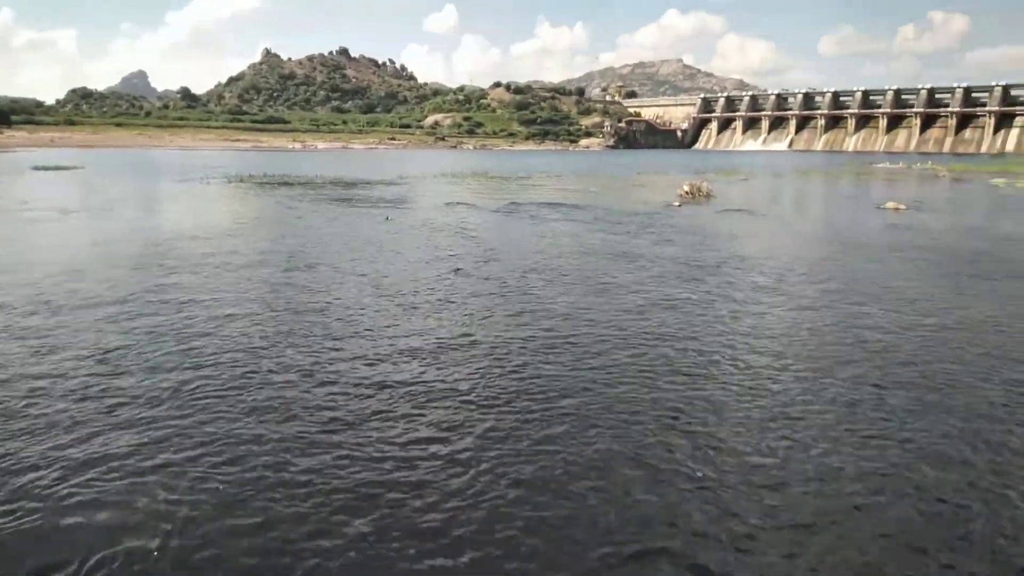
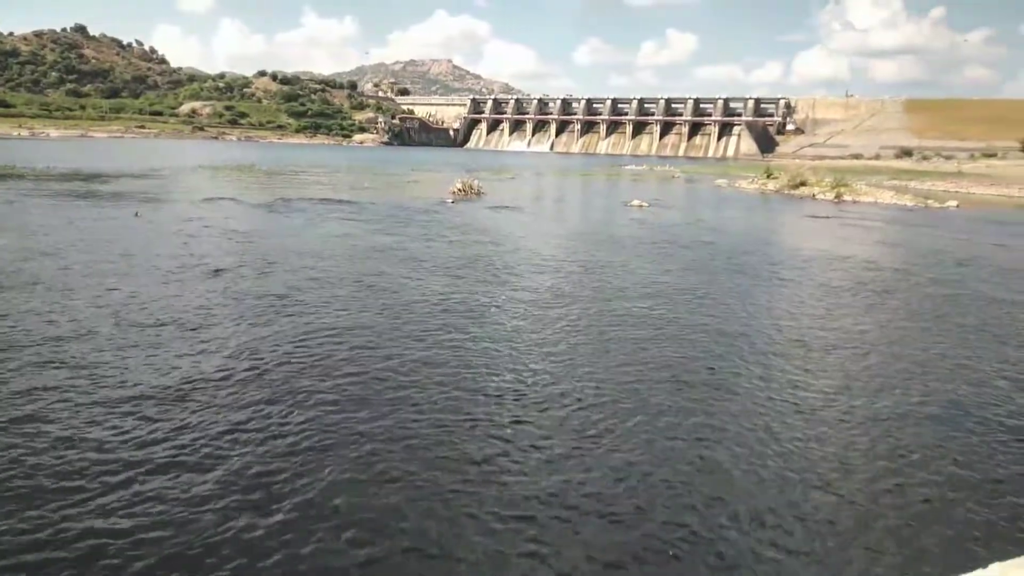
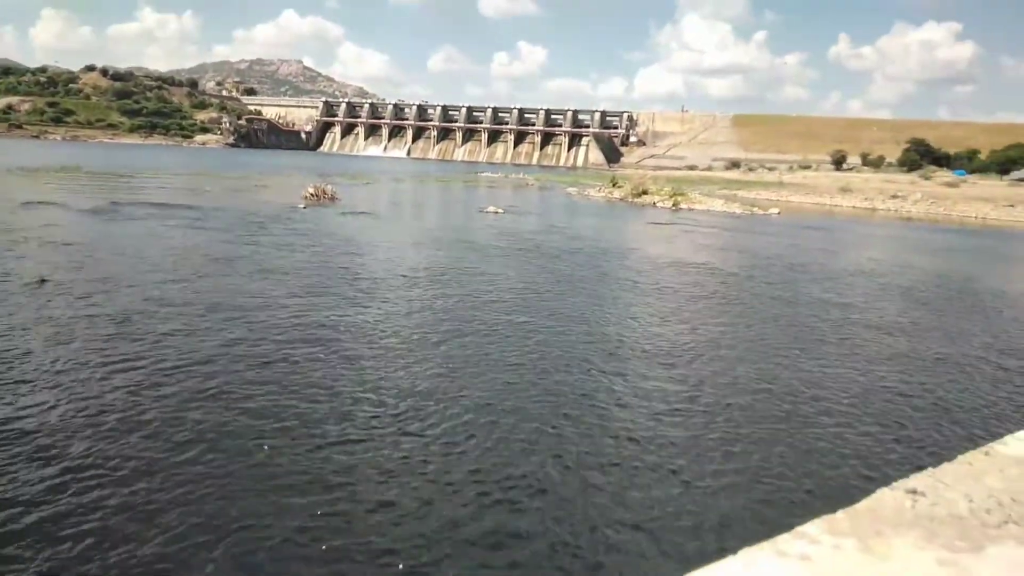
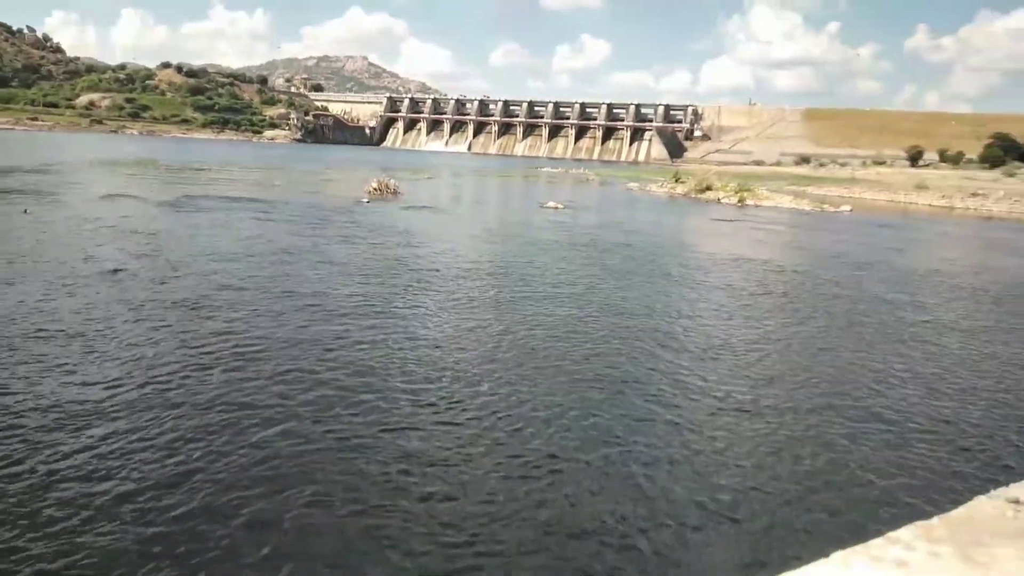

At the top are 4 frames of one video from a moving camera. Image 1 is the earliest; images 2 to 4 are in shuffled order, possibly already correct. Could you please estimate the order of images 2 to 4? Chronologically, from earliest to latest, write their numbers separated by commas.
2, 4, 3
